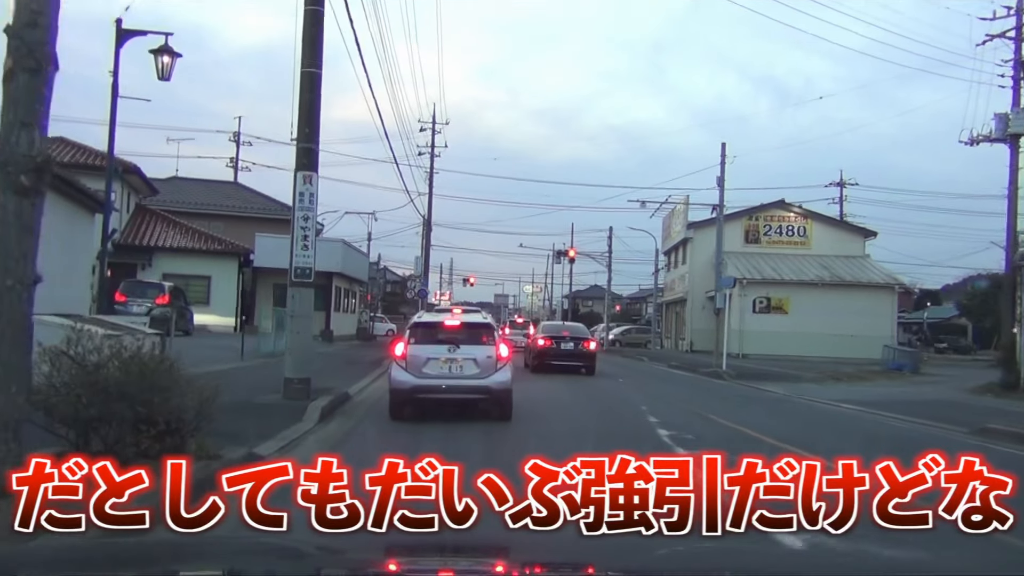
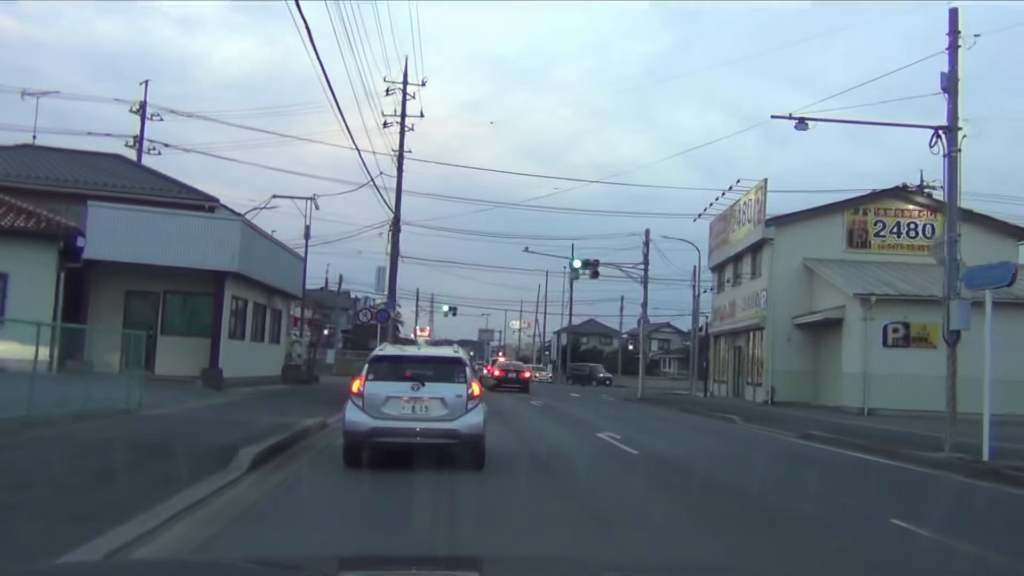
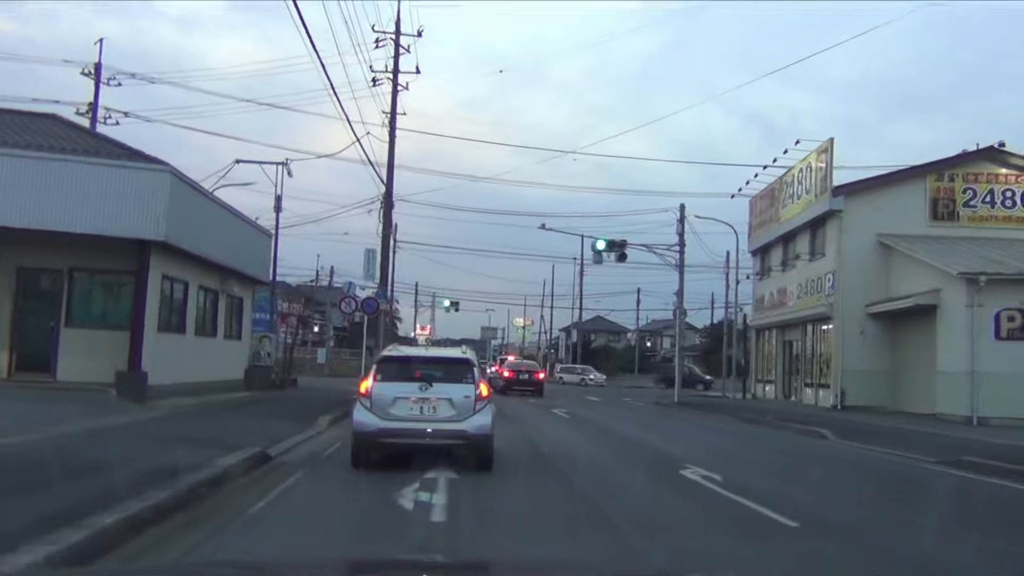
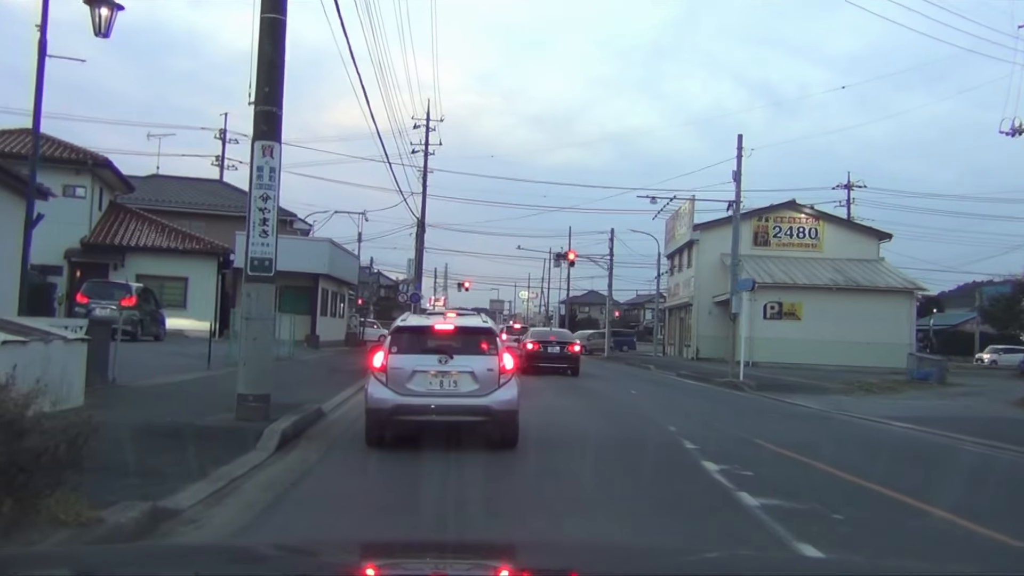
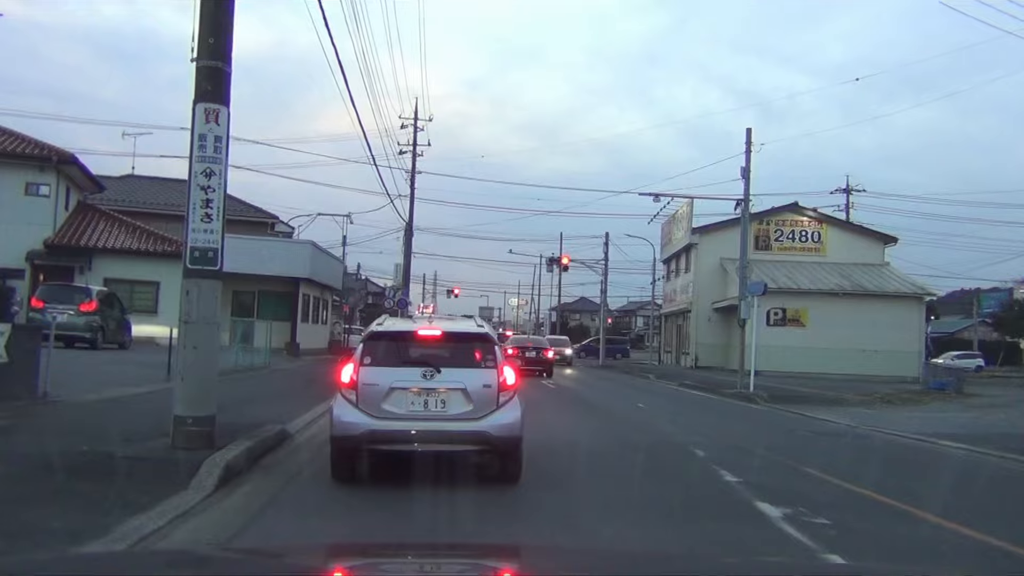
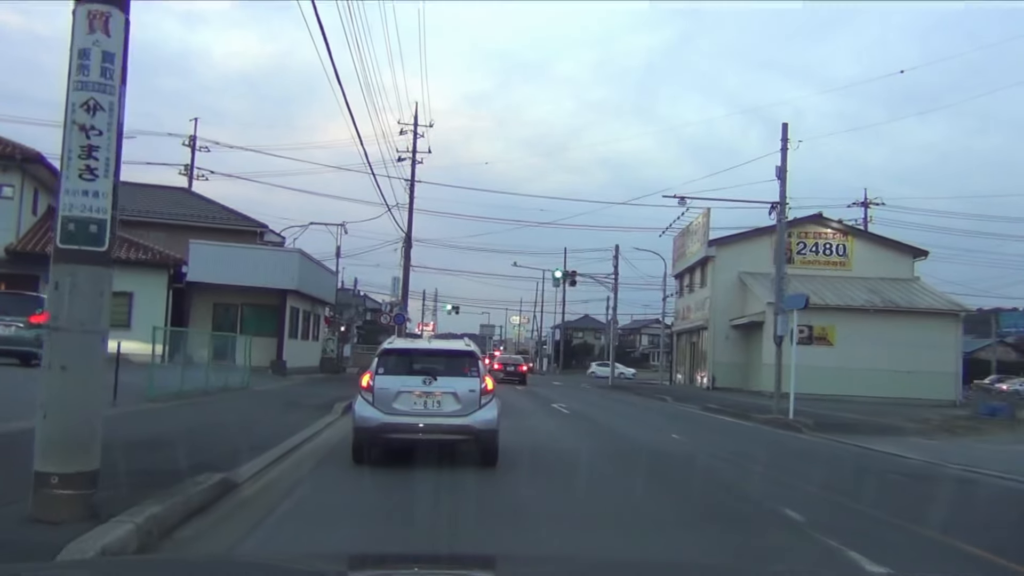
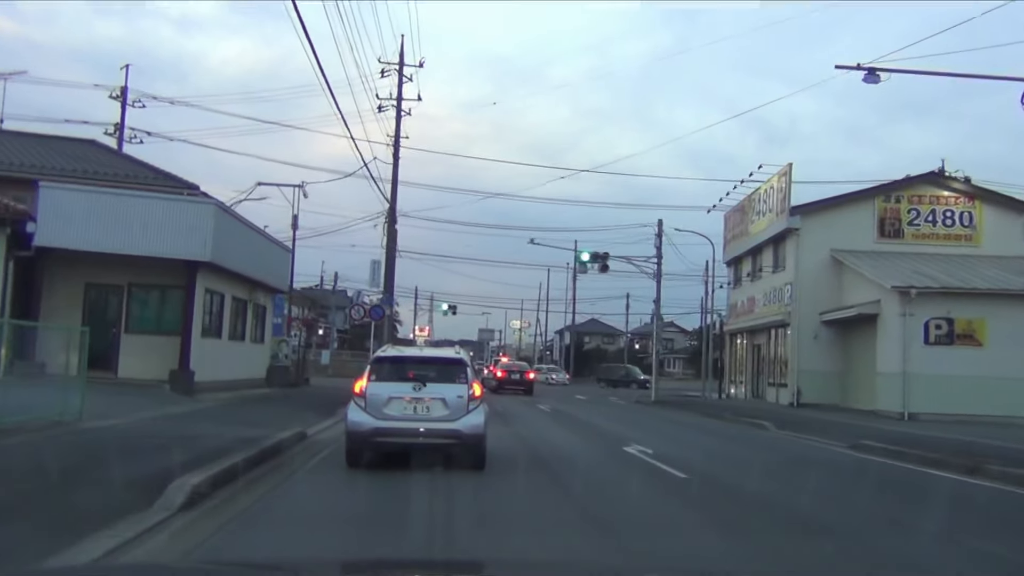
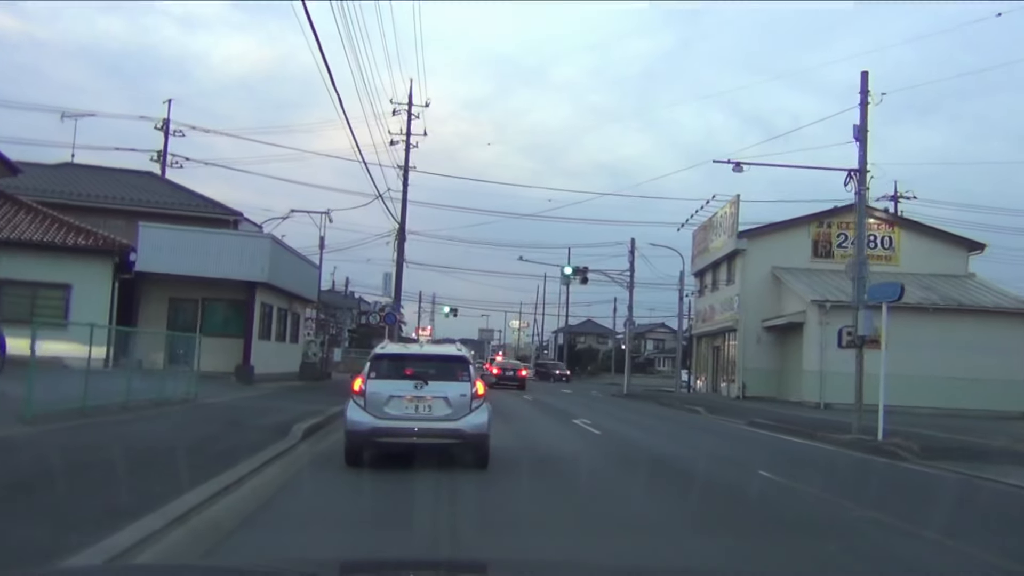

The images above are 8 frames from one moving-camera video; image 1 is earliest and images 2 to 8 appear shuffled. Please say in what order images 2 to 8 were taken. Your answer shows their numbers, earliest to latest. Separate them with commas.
4, 5, 6, 8, 2, 7, 3
